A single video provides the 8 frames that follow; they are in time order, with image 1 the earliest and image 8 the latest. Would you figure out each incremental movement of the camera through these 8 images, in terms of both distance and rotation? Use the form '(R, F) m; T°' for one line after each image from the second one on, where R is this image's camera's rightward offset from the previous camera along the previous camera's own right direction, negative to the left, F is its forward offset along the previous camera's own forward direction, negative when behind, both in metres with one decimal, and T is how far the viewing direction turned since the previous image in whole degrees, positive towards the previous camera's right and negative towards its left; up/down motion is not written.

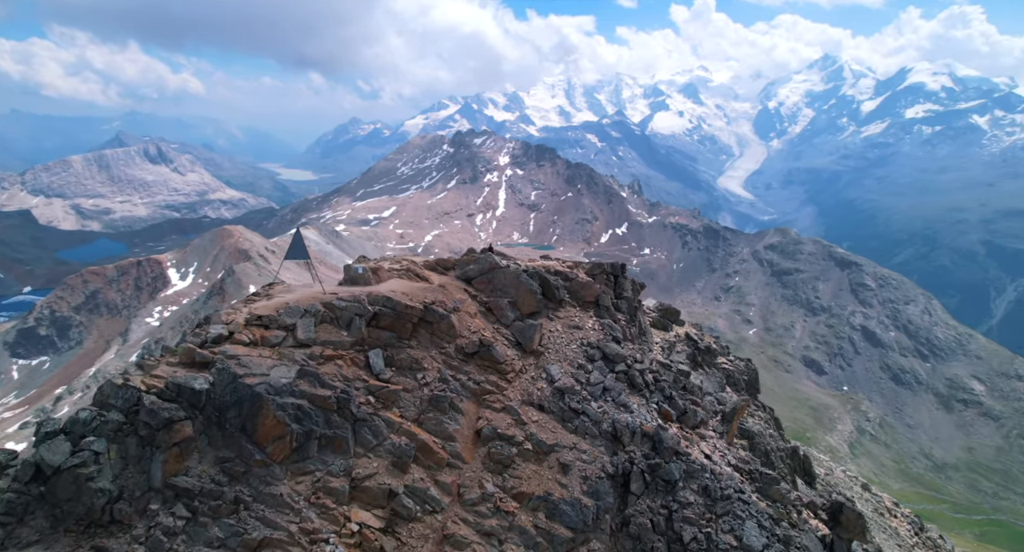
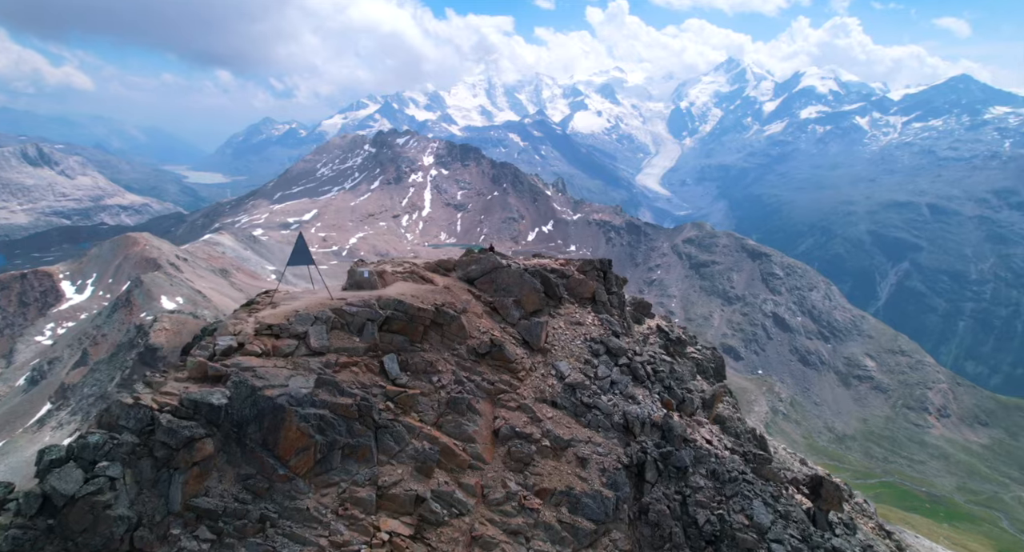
(-9.0, -0.1) m; +9°
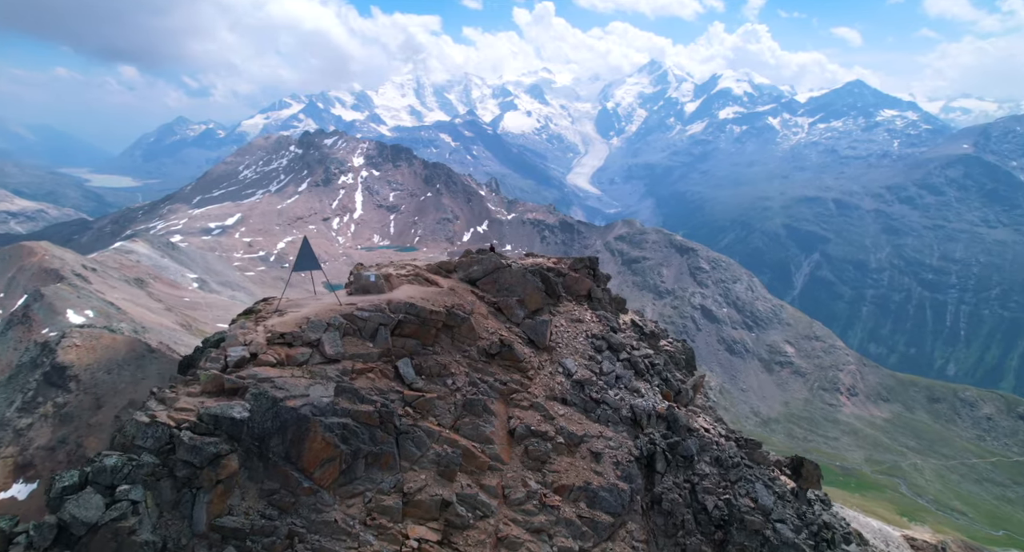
(-8.1, +0.3) m; +8°
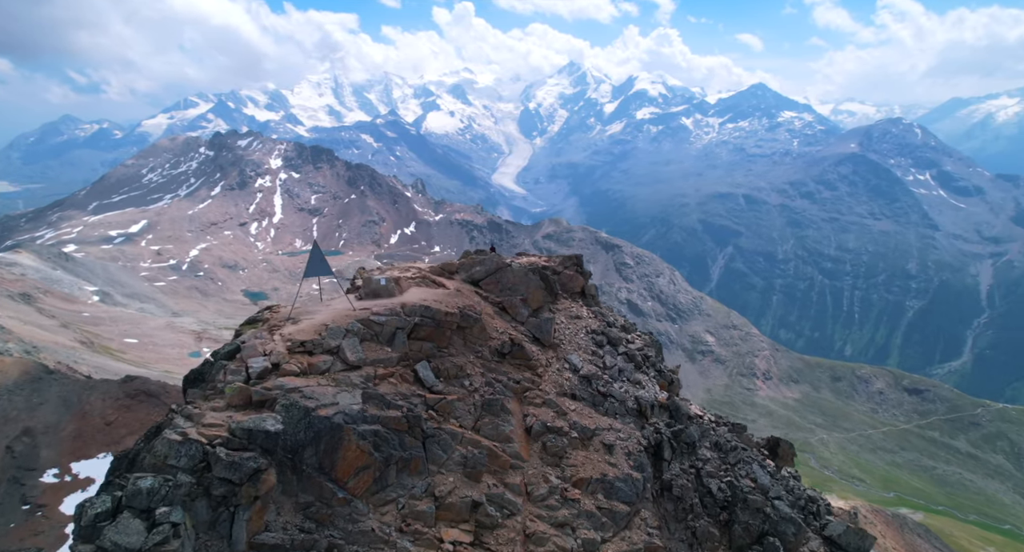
(-8.9, +0.1) m; +8°
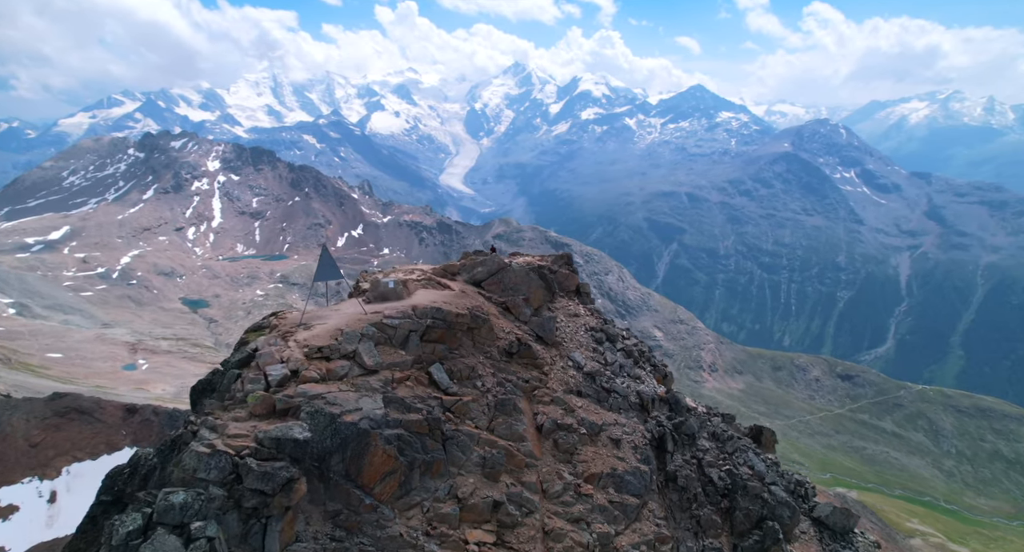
(-6.2, 0.0) m; +6°
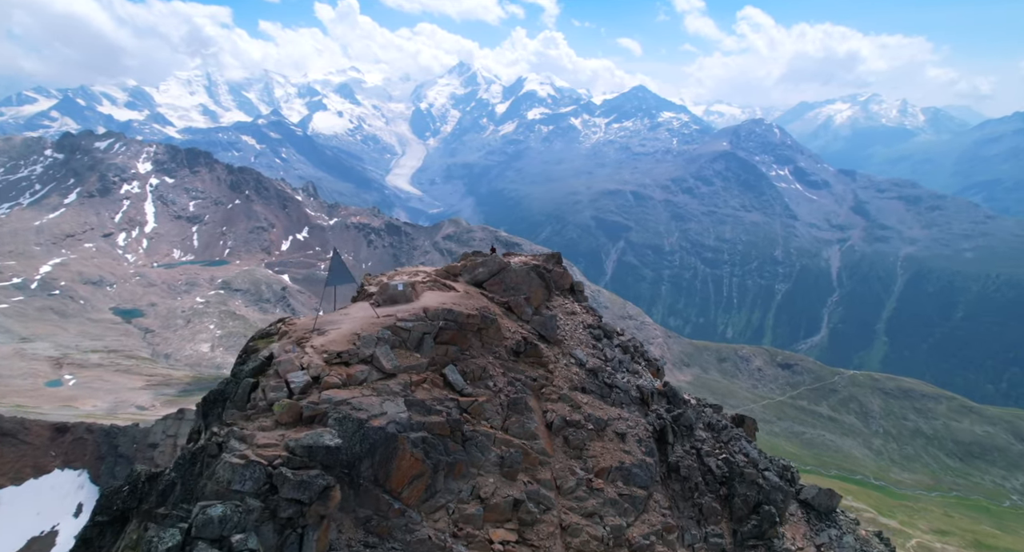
(-6.1, 0.0) m; +6°
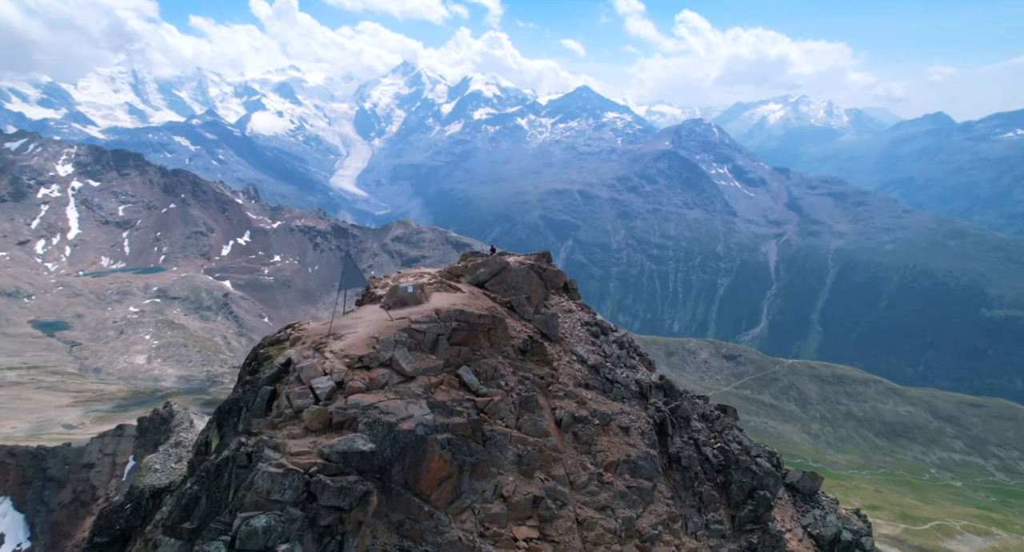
(-6.0, +0.2) m; +6°
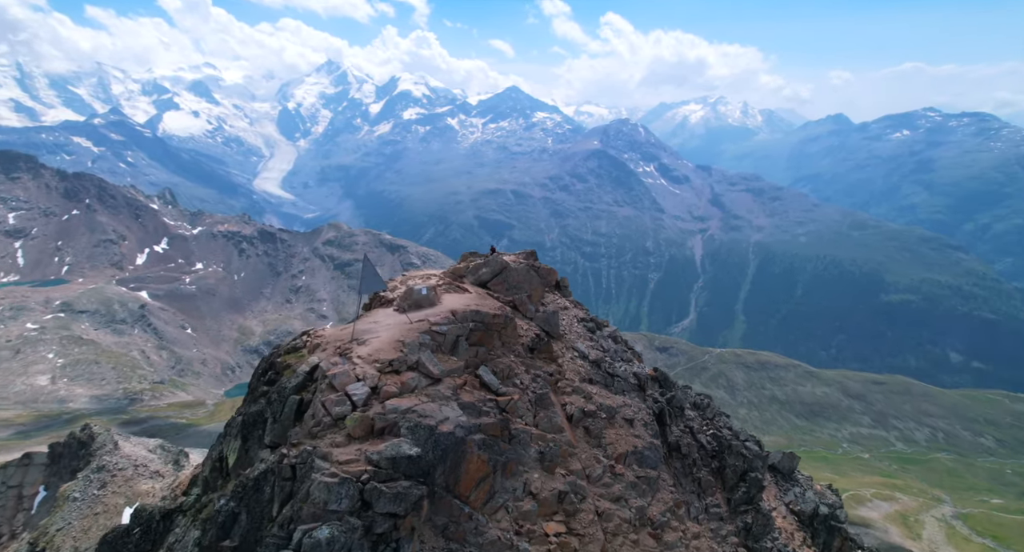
(-7.7, +0.9) m; +7°
